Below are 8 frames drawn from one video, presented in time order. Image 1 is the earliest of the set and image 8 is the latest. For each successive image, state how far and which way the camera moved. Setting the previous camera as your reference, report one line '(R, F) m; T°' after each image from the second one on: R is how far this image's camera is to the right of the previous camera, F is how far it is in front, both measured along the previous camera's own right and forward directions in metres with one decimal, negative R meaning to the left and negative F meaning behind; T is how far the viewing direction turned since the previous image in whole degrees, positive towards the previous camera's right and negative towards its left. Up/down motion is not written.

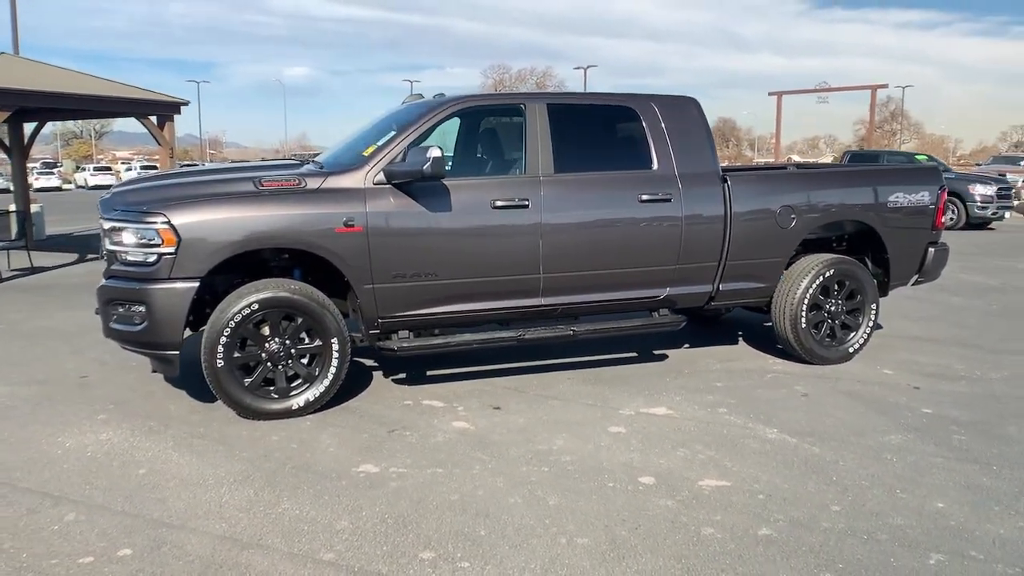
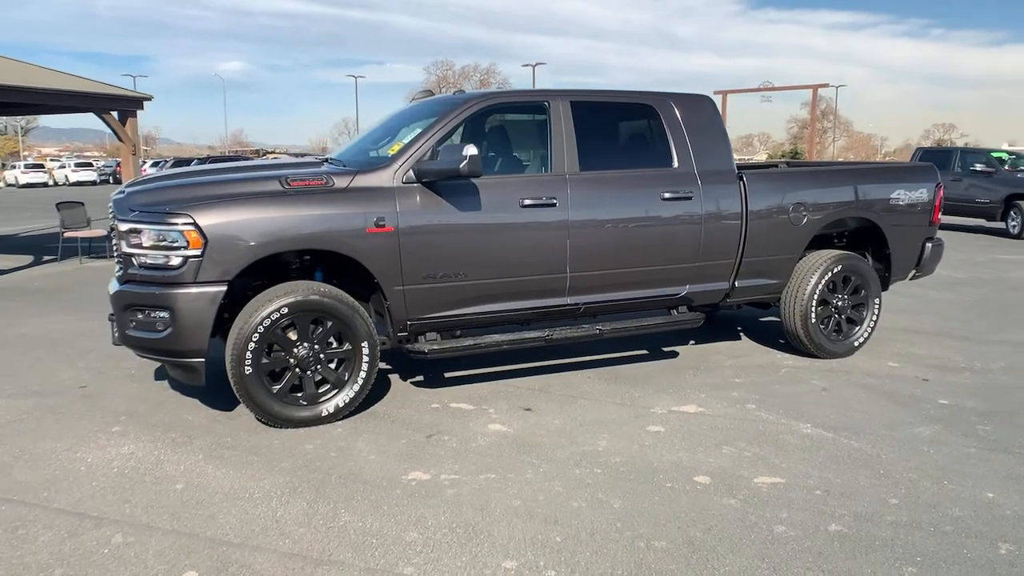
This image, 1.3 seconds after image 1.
(-0.6, +0.1) m; +4°
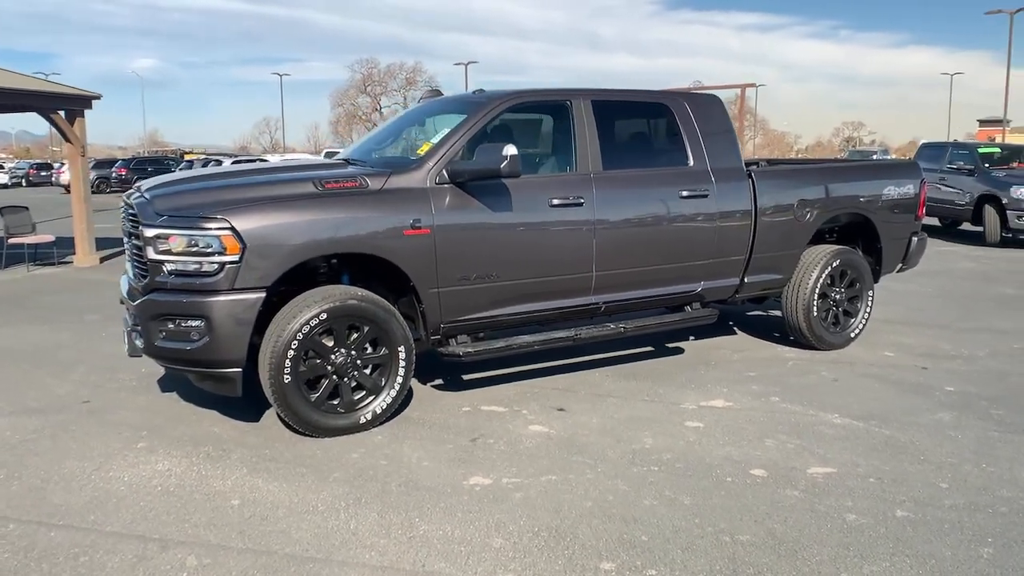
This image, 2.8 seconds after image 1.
(-0.7, +0.1) m; +5°
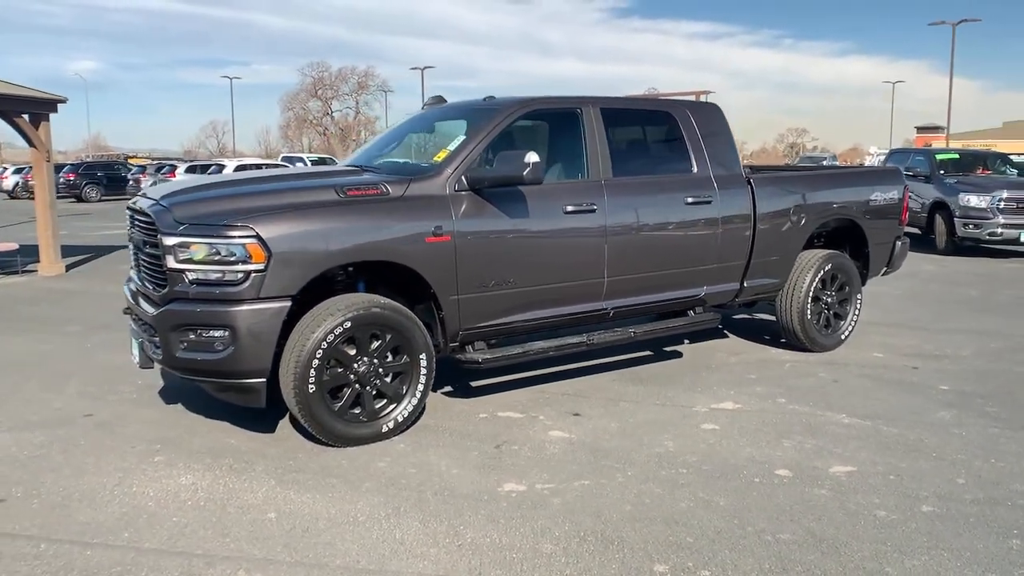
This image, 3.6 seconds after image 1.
(-0.4, 0.0) m; +4°
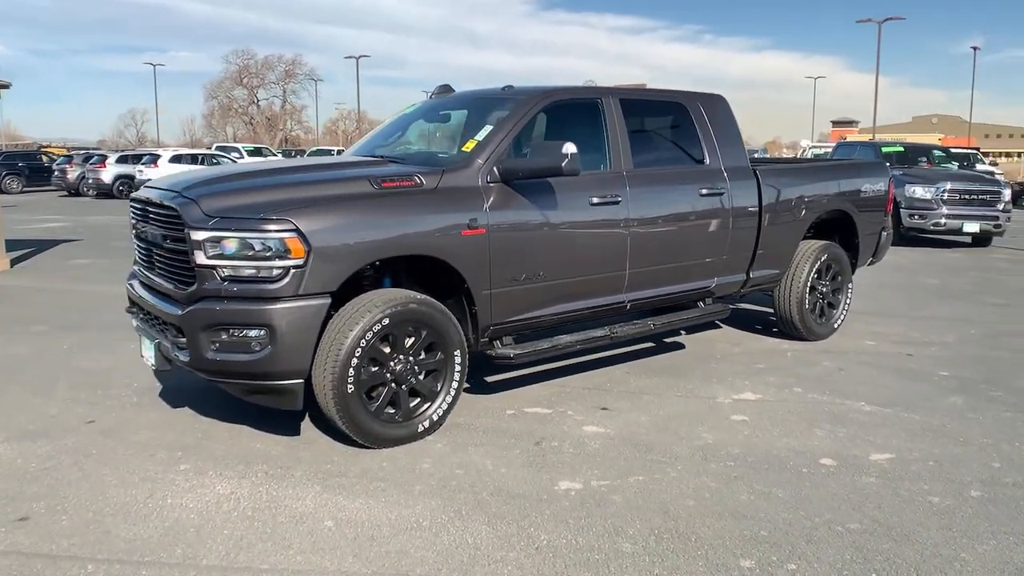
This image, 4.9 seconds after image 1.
(-0.6, +0.1) m; +5°
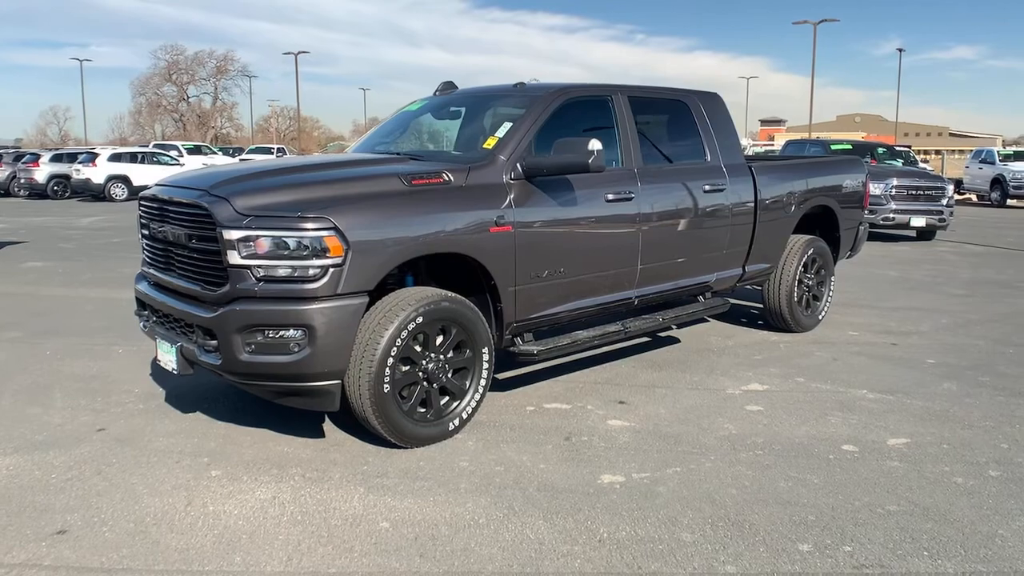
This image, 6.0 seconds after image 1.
(-0.5, 0.0) m; +5°
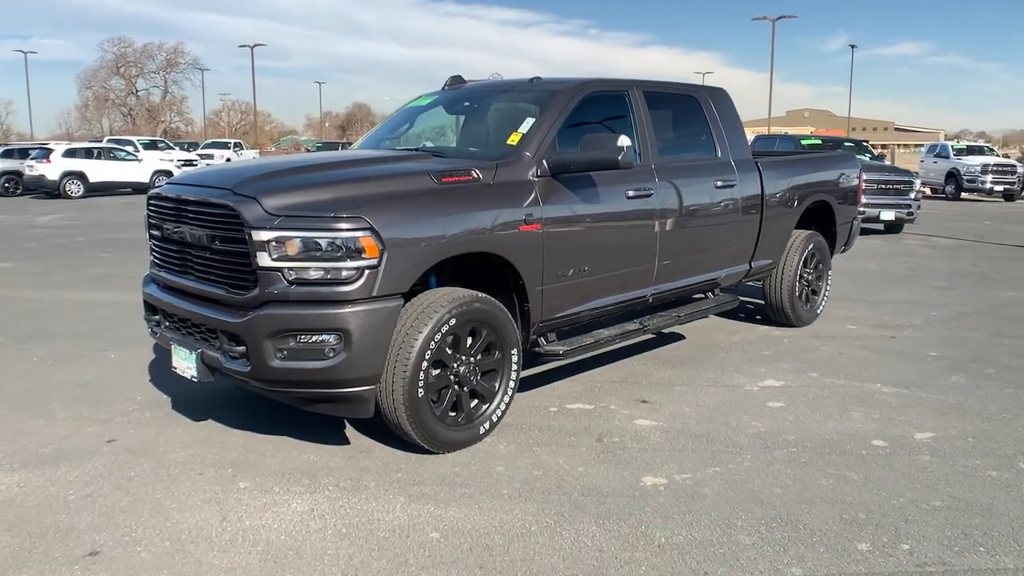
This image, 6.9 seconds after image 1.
(-0.4, +0.1) m; +3°
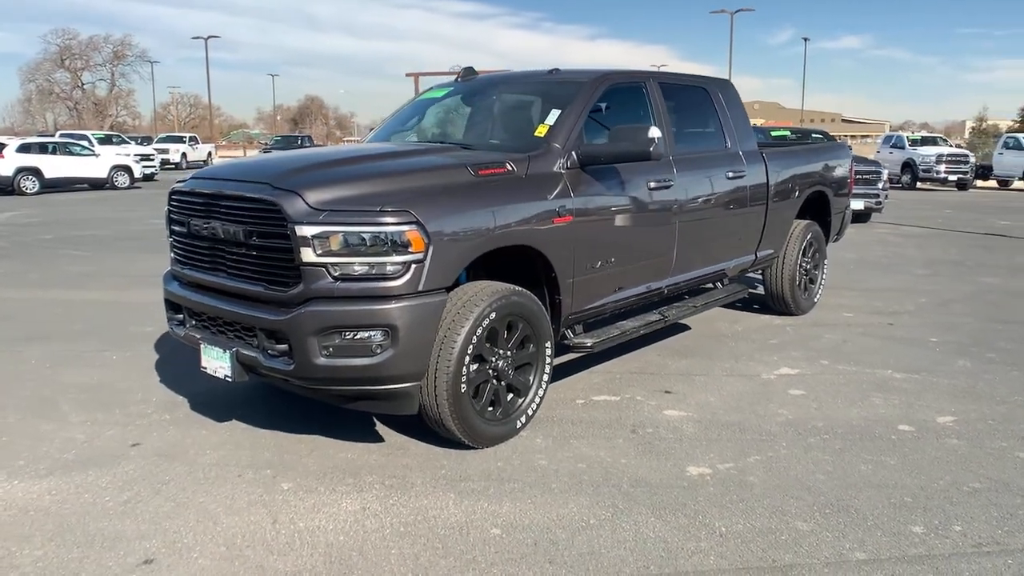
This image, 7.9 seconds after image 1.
(-0.4, 0.0) m; +3°
